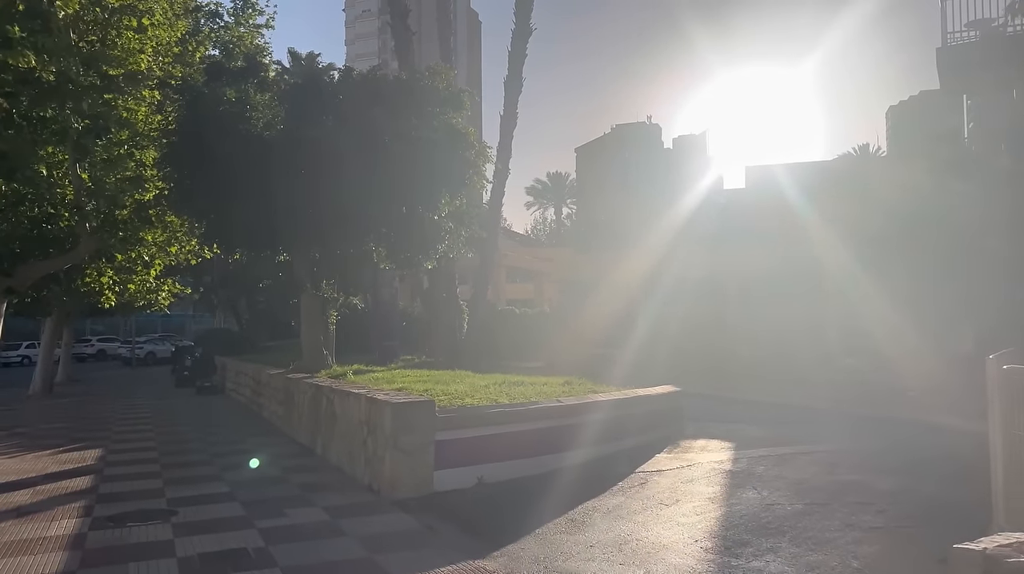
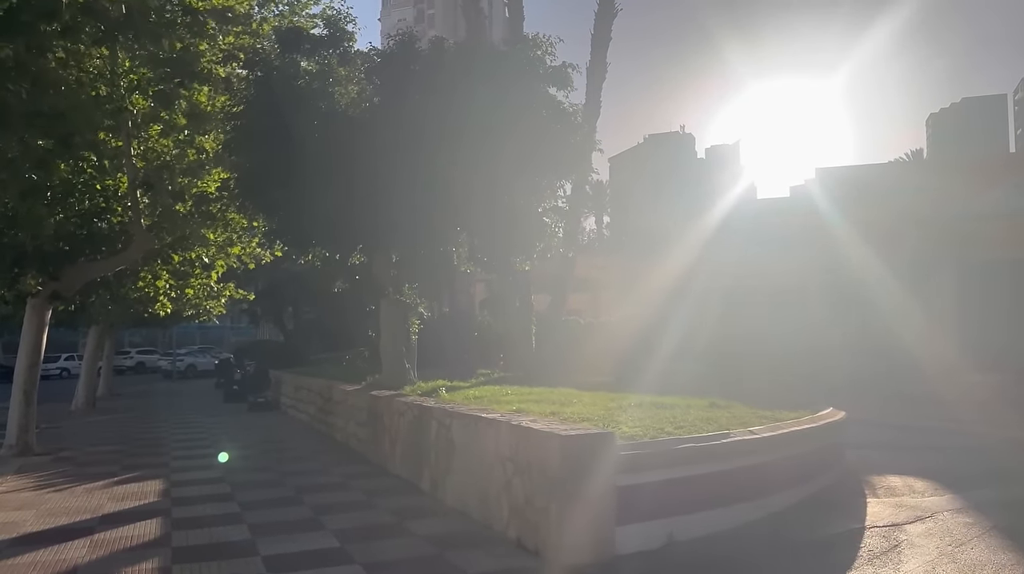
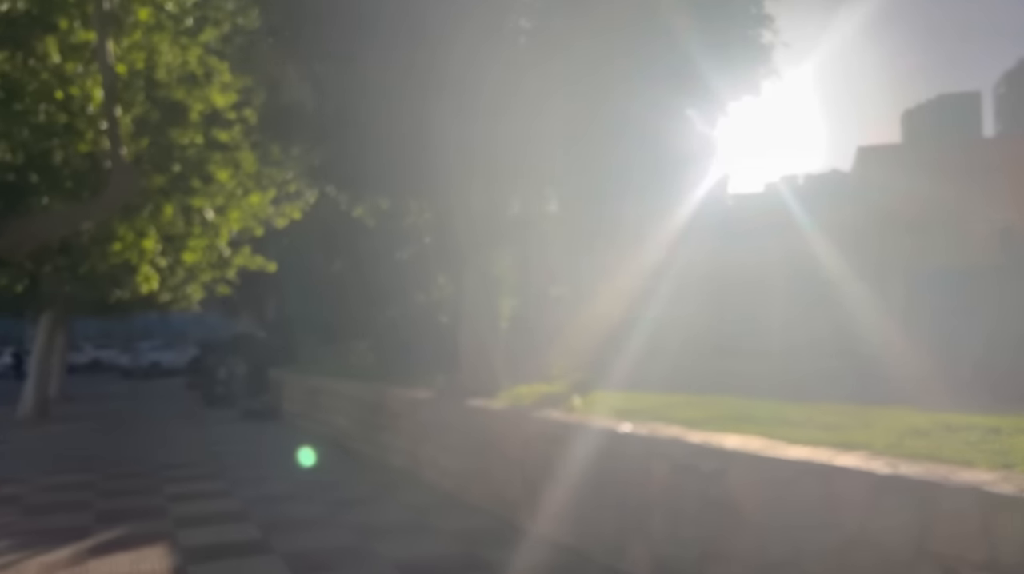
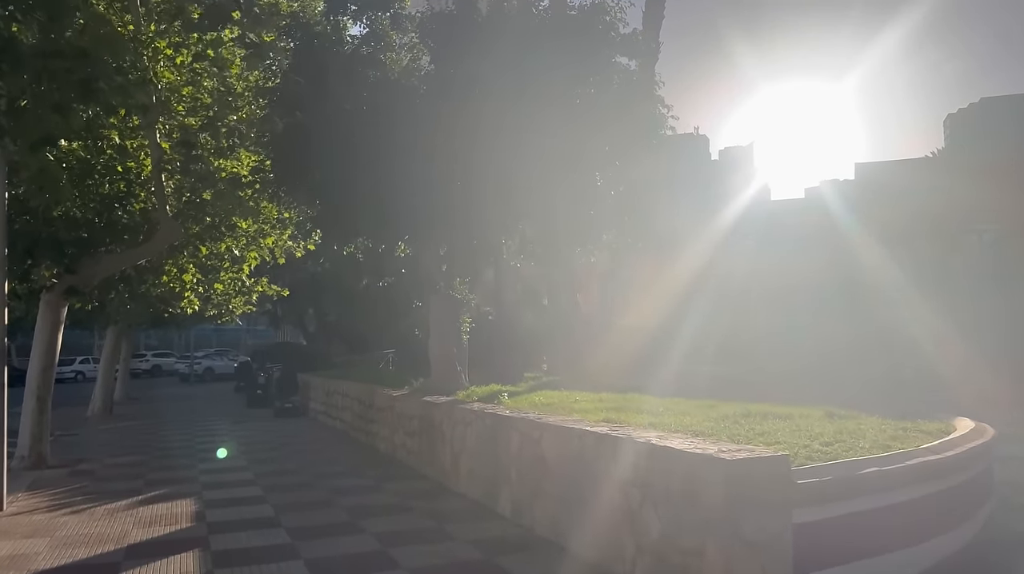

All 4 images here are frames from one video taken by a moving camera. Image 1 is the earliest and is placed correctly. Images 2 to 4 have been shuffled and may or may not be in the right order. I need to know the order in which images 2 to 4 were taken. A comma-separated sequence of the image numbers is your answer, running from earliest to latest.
2, 4, 3
